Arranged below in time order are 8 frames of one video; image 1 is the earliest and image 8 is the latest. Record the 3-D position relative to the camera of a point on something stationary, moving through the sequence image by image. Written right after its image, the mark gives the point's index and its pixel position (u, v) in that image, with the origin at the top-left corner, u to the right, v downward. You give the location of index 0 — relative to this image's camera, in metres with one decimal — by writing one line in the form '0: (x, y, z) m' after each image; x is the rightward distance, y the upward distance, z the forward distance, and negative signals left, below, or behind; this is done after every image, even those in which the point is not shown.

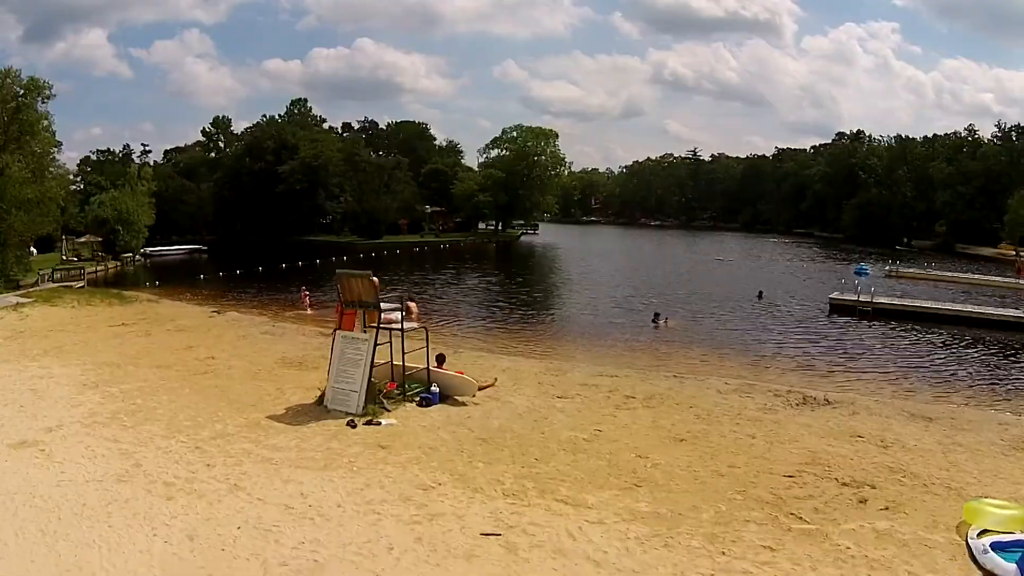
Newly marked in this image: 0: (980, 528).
0: (+5.3, -2.7, +9.7) m
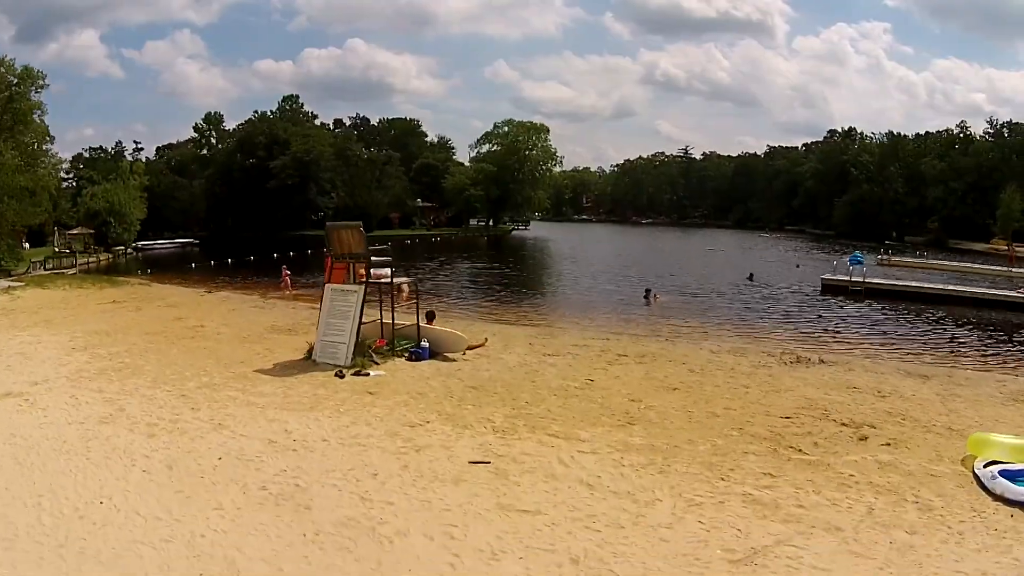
0: (+5.2, -1.9, +9.3) m
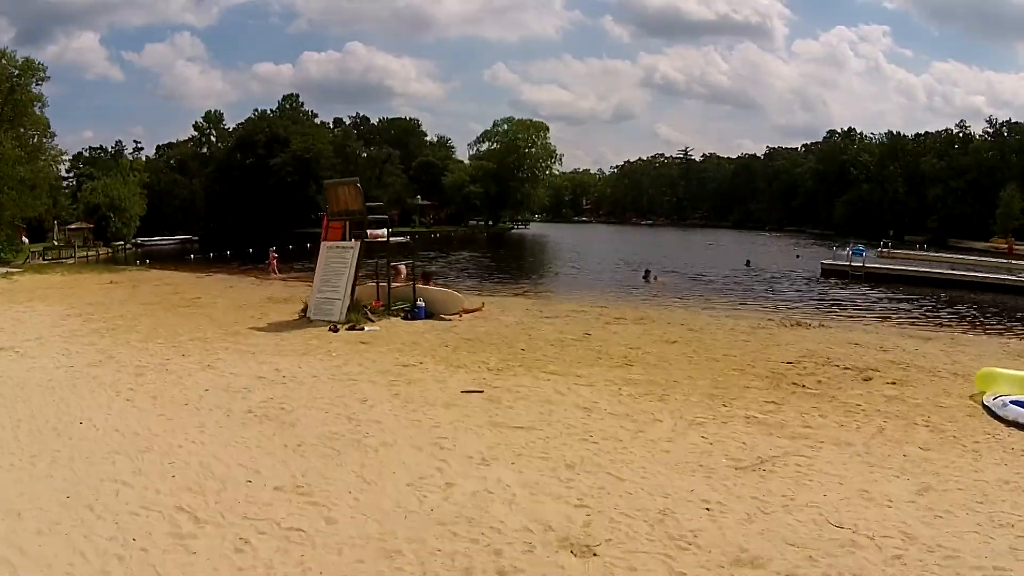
0: (+5.1, -1.1, +9.0) m
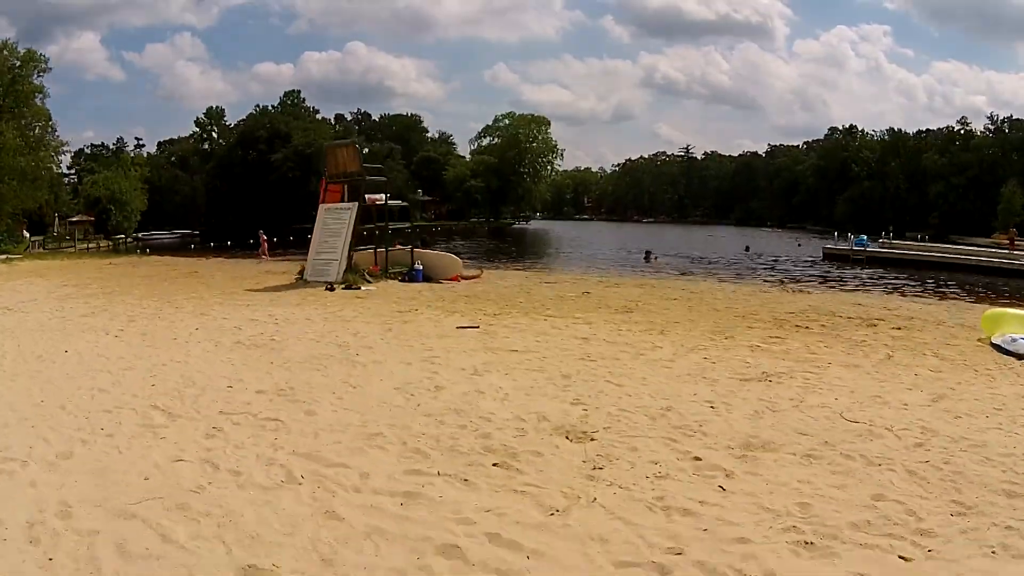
0: (+5.1, -0.5, +8.7) m
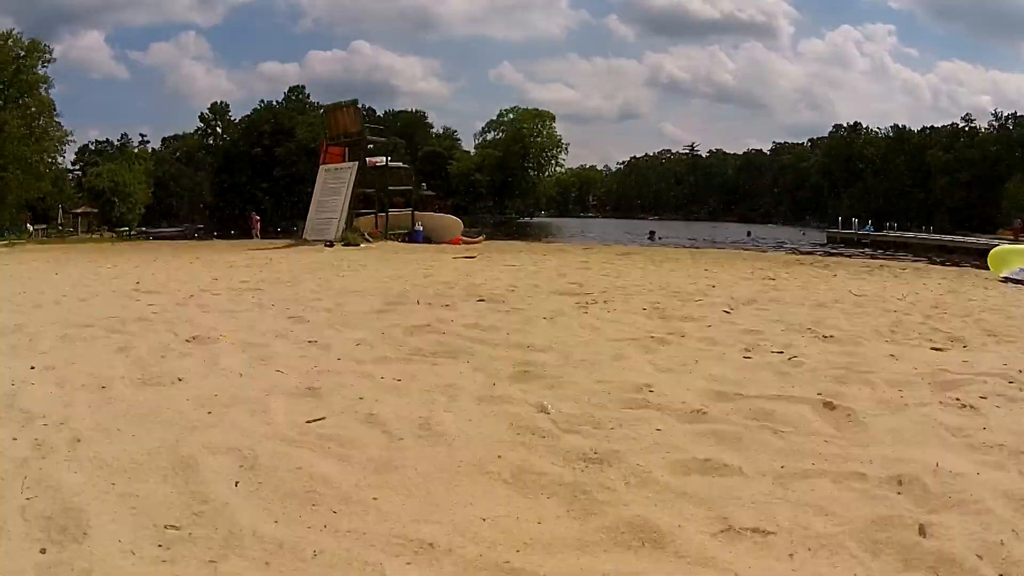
0: (+5.1, -0.3, +8.6) m
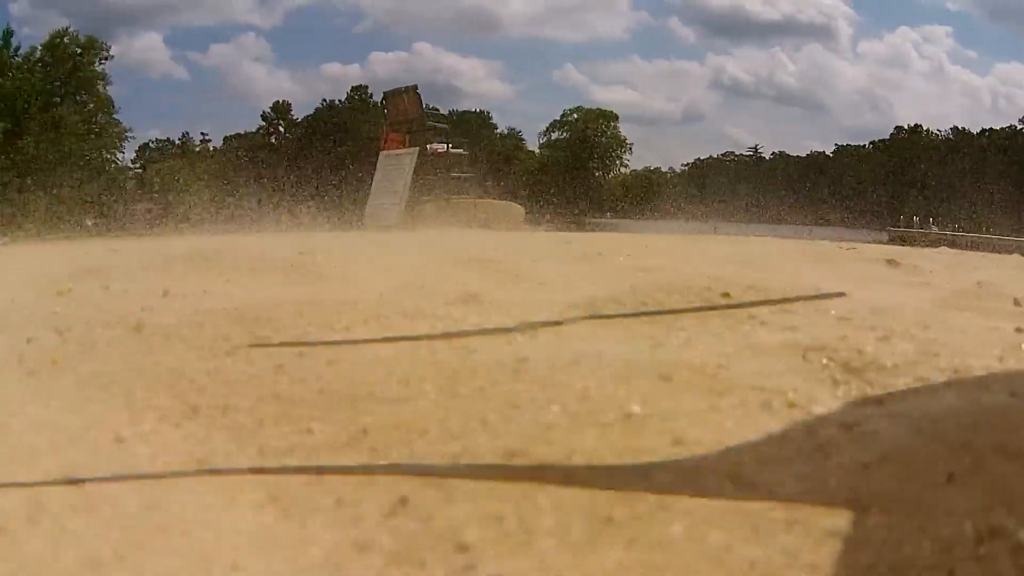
0: (+5.7, -0.2, +7.7) m
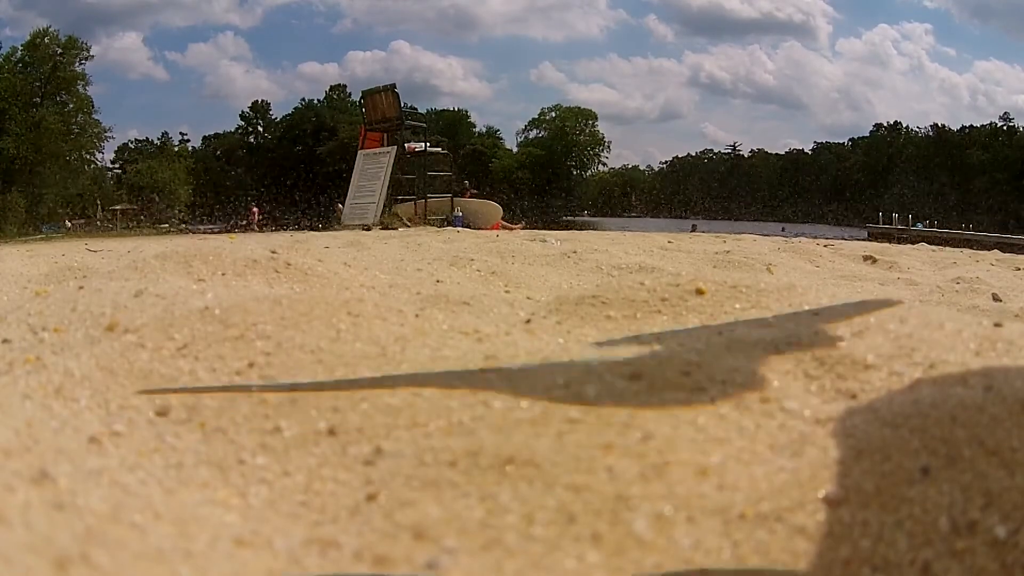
0: (+5.4, -0.2, +8.1) m
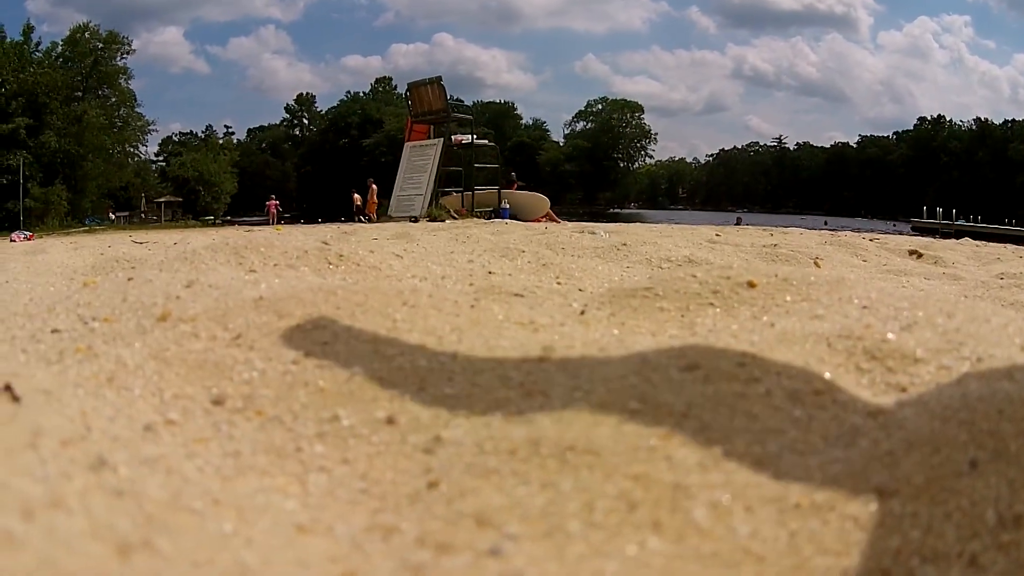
0: (+6.1, -0.1, +8.2) m
